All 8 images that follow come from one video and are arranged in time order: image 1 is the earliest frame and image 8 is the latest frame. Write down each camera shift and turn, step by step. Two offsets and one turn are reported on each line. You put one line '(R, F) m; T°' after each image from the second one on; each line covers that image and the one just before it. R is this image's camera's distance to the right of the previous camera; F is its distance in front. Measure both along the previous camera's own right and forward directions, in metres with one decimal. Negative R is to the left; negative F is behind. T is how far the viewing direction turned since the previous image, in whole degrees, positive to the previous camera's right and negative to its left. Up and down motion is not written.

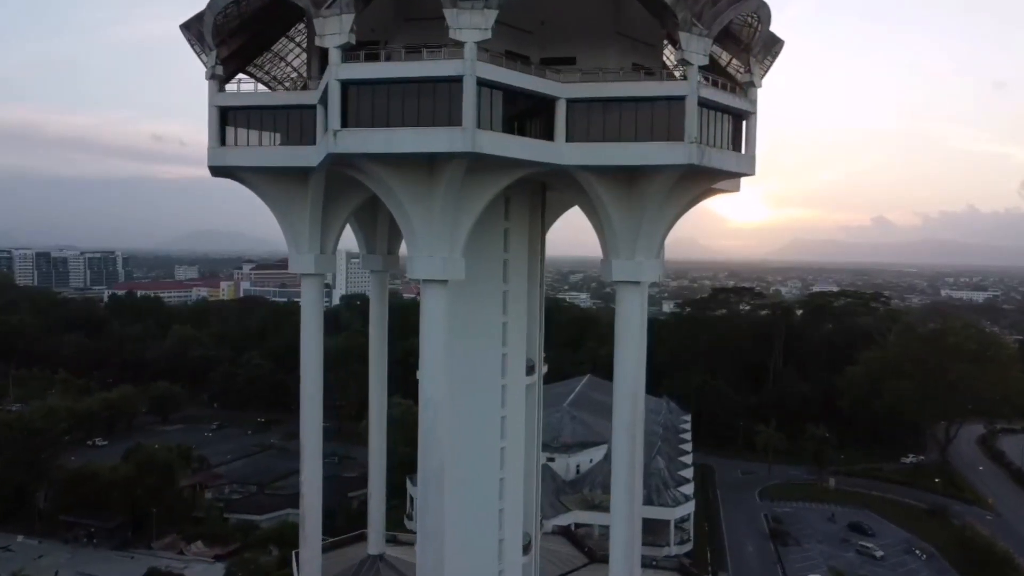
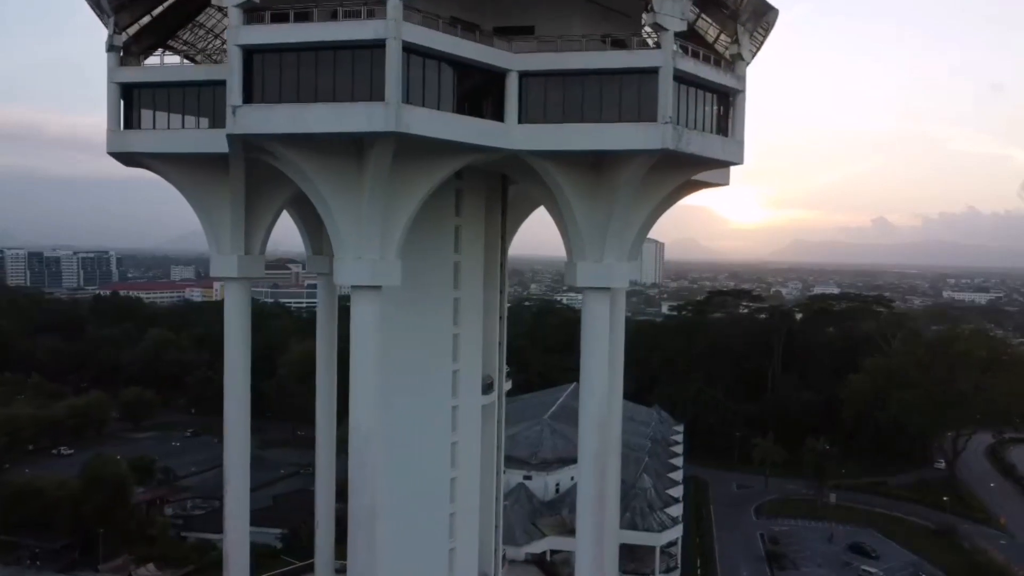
(+1.3, +2.6) m; 0°
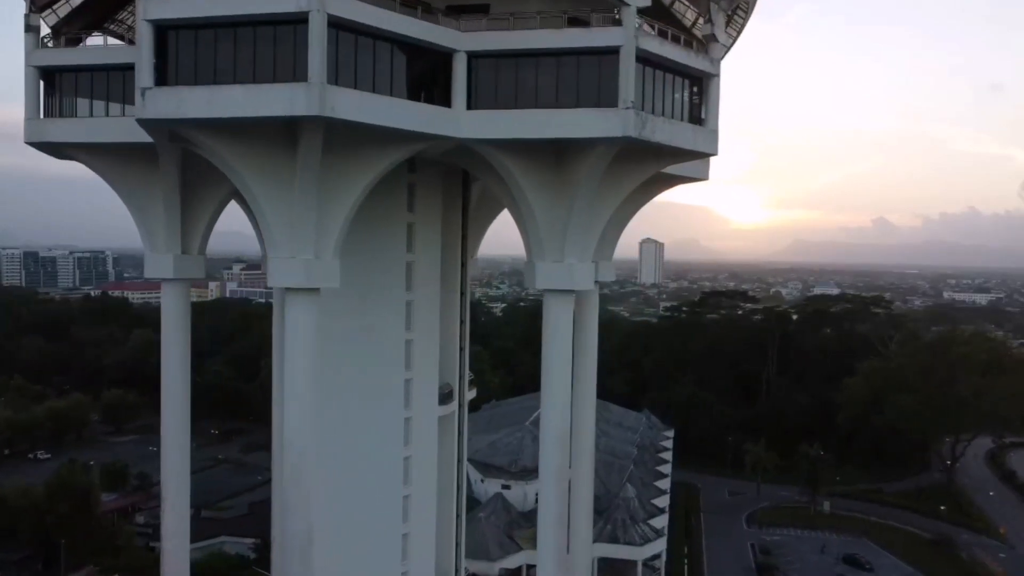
(+1.1, +1.3) m; 0°
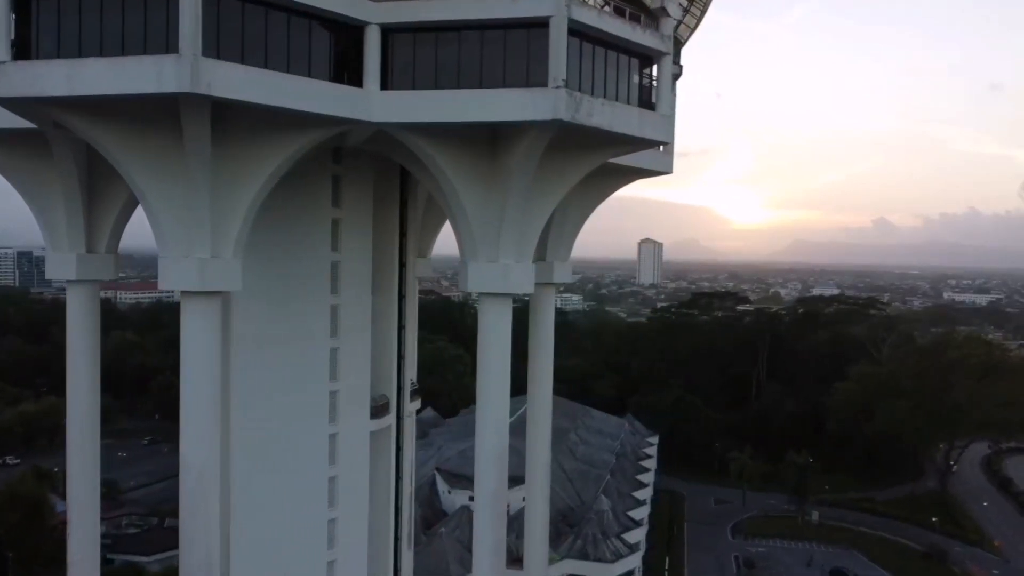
(+1.5, +1.5) m; 0°
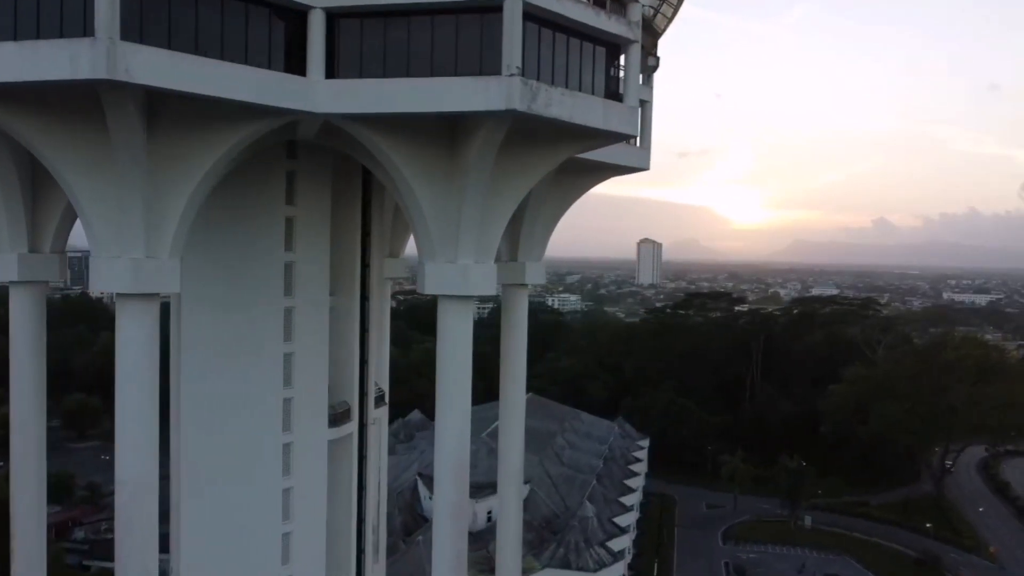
(+0.8, +0.7) m; 0°
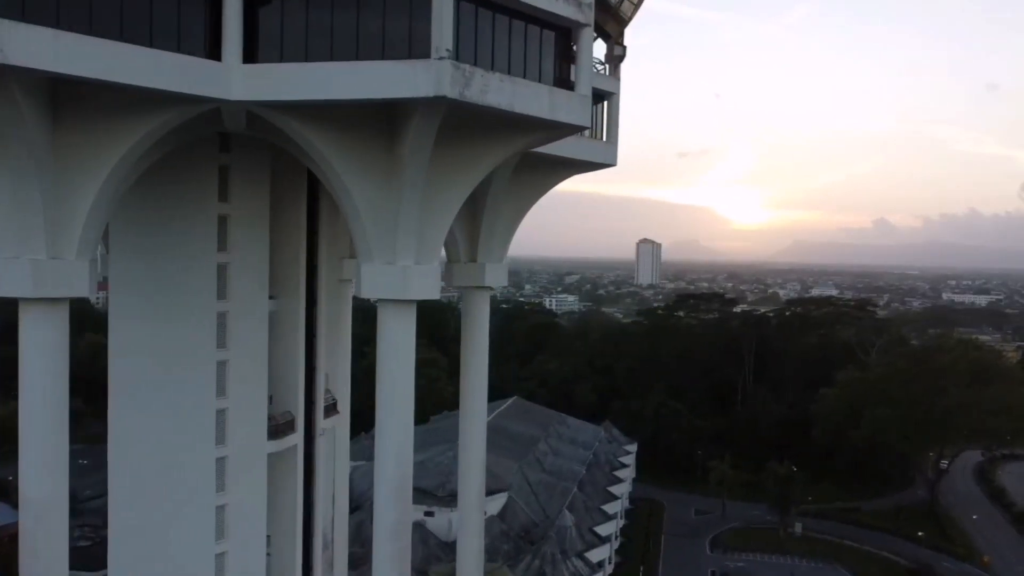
(+1.0, +0.9) m; 0°
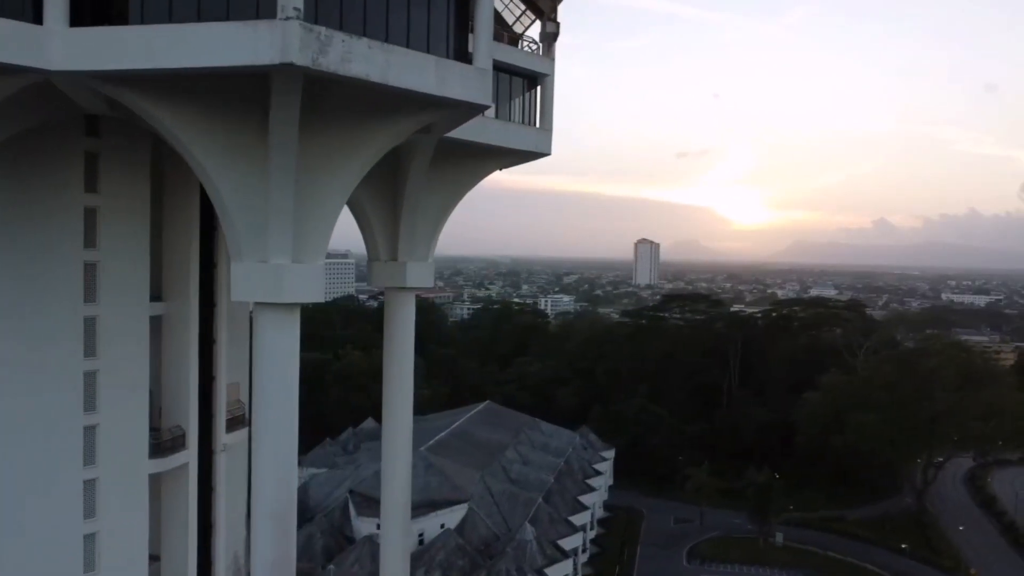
(+1.7, +1.4) m; 0°
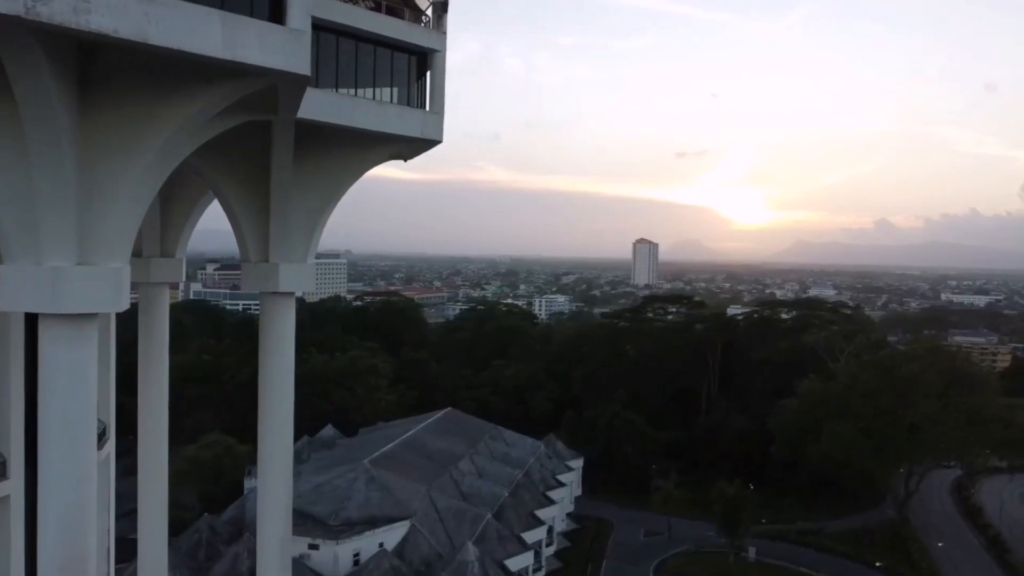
(+2.3, +1.7) m; 0°
